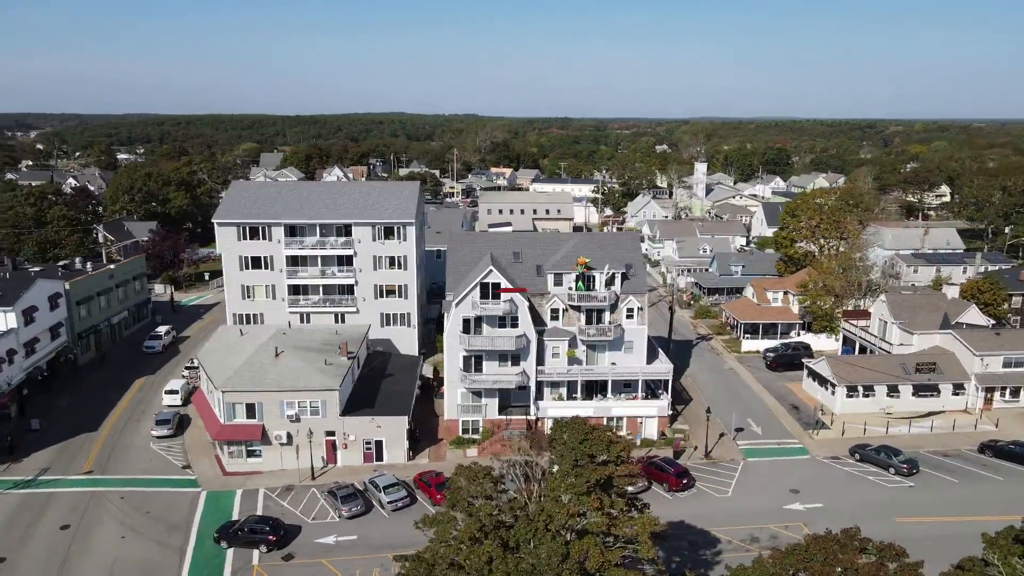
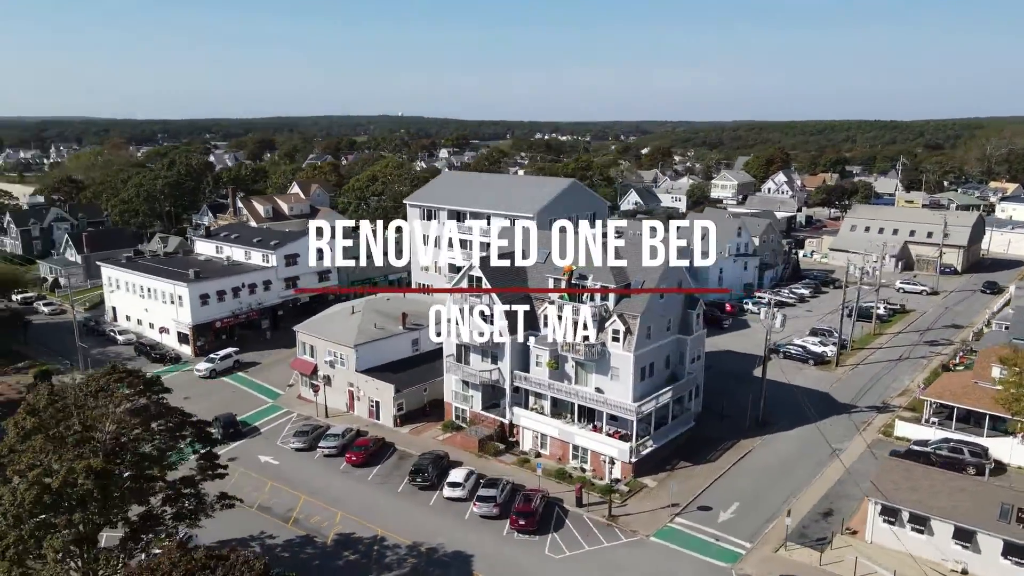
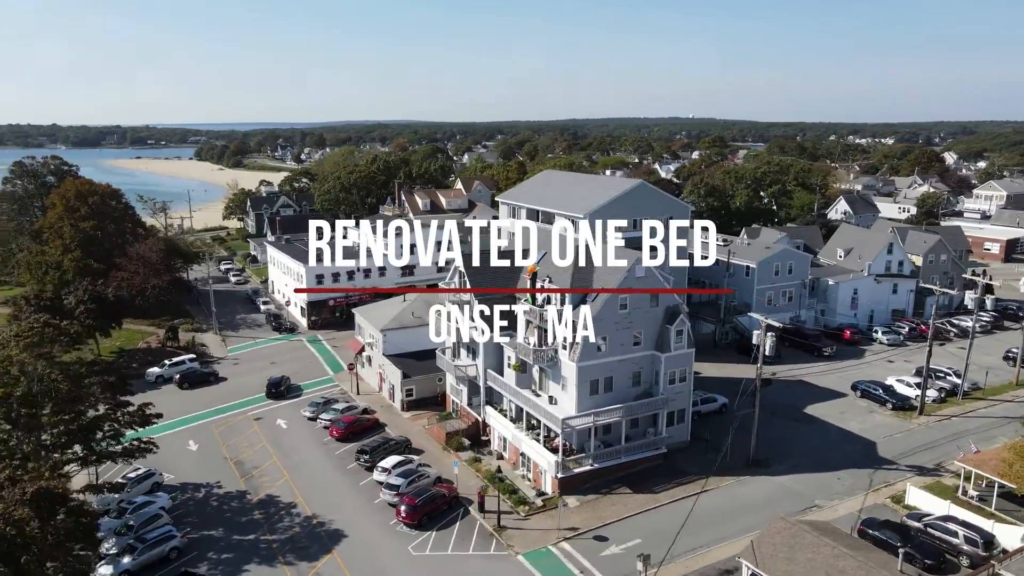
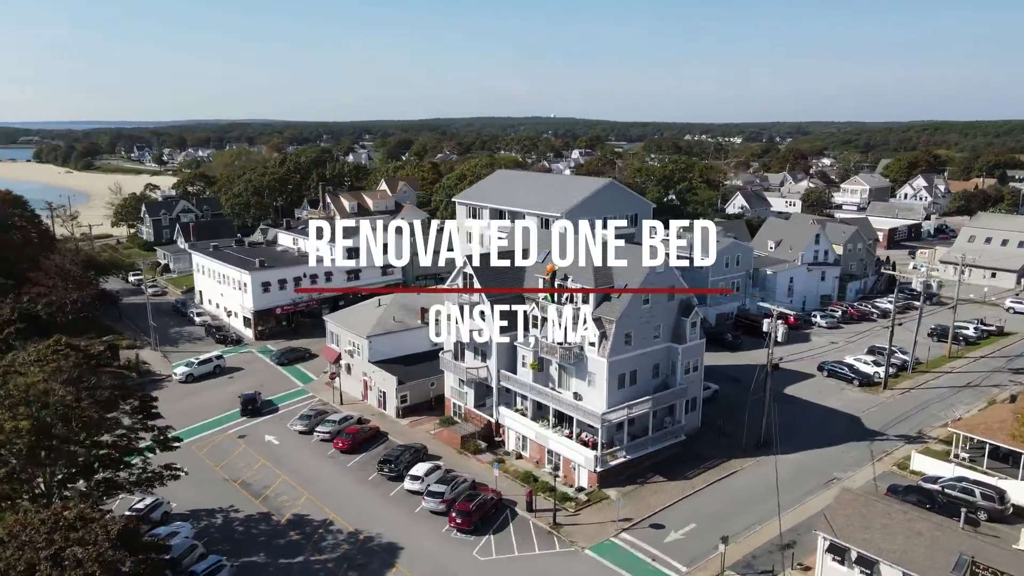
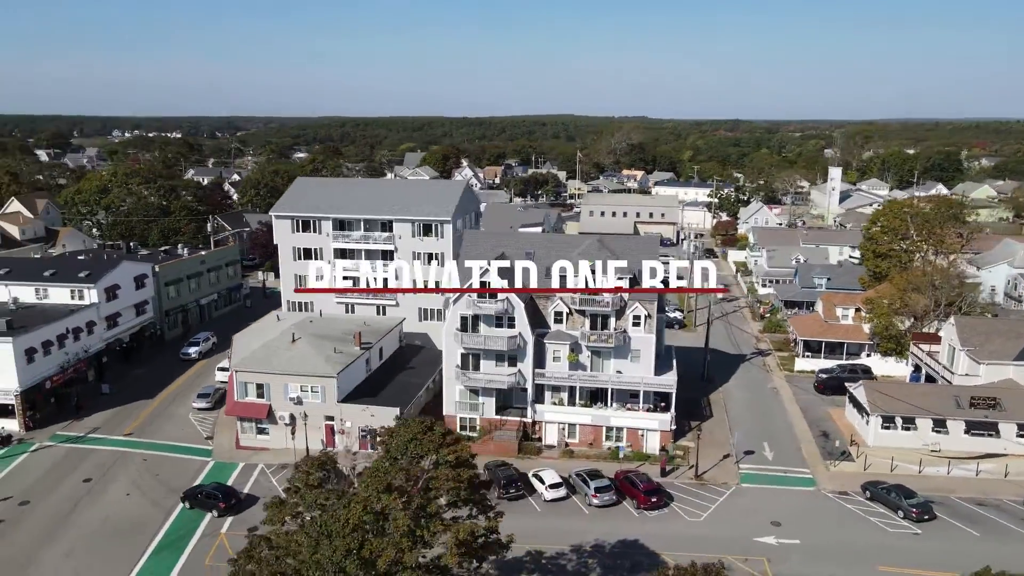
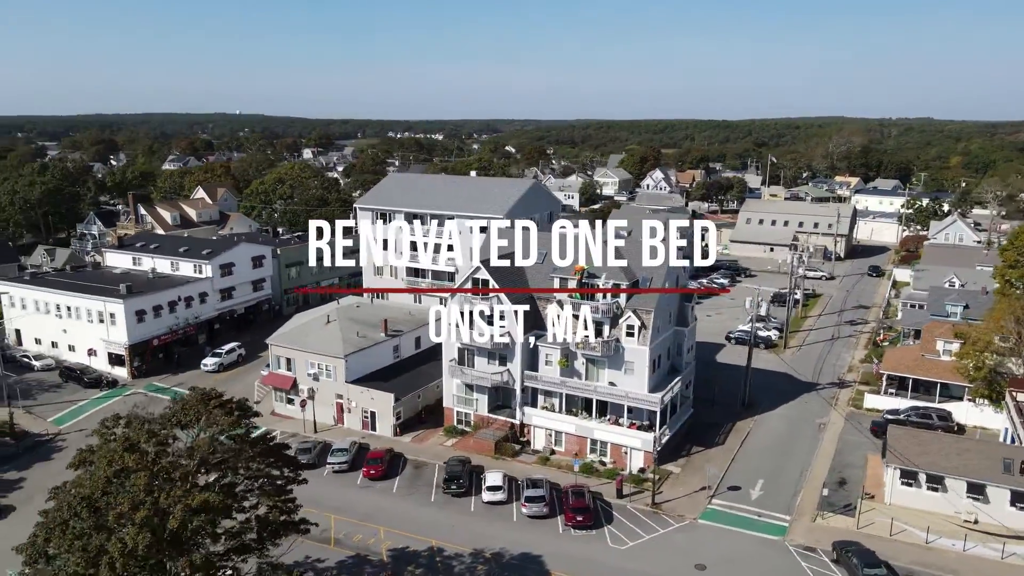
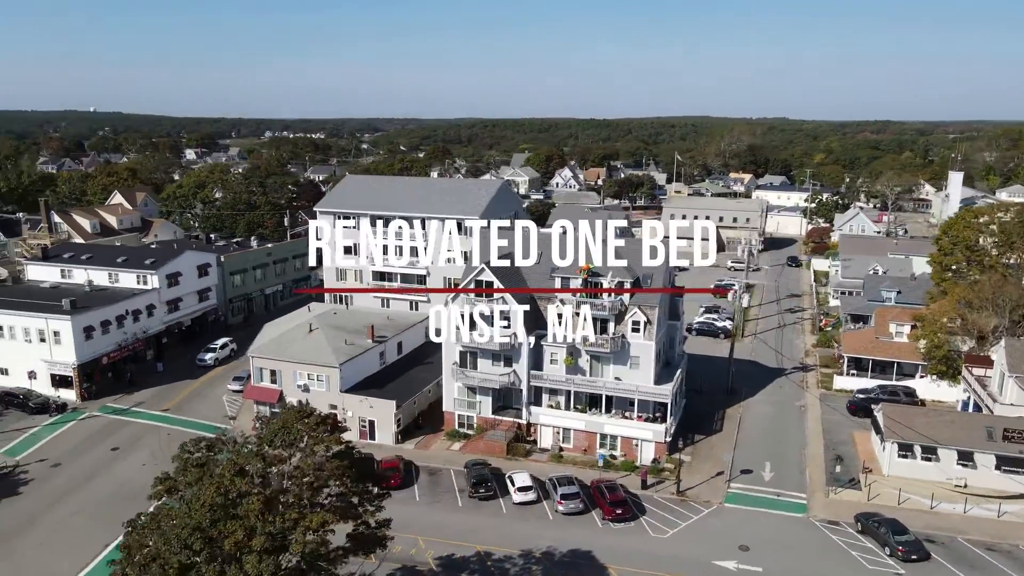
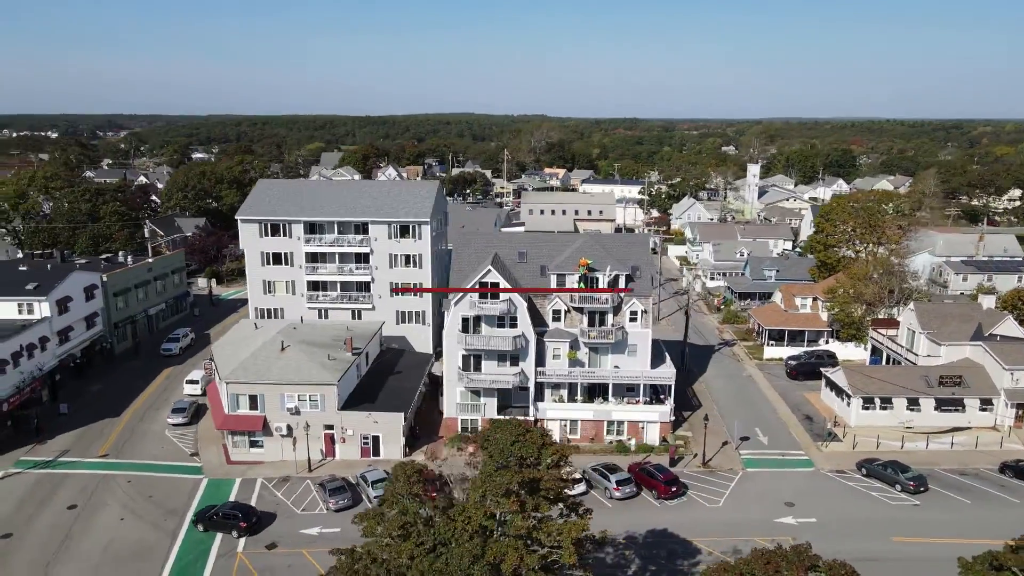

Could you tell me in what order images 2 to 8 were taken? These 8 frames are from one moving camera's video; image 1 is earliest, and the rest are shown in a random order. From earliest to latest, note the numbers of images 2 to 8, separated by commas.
8, 5, 7, 6, 2, 4, 3
